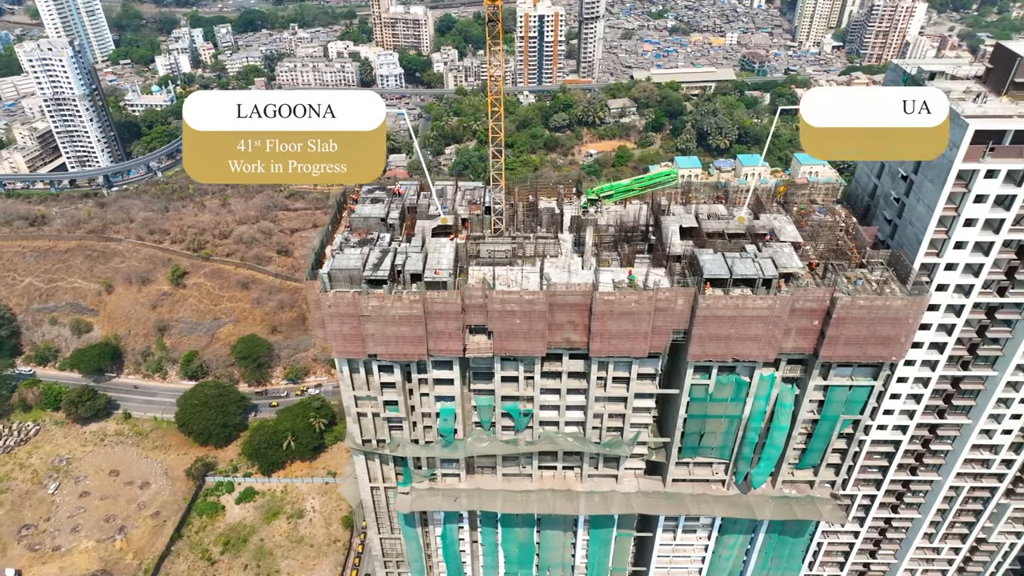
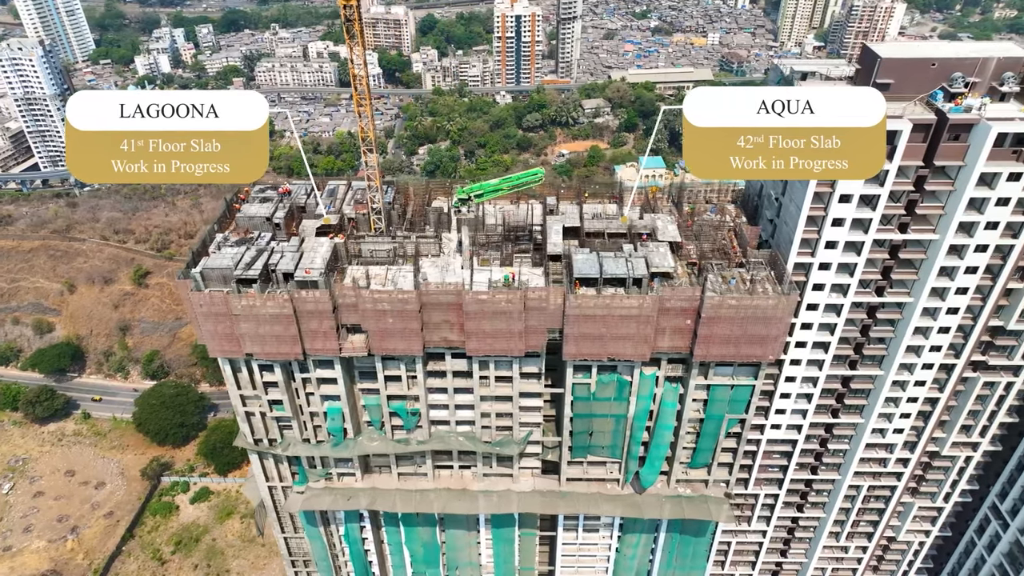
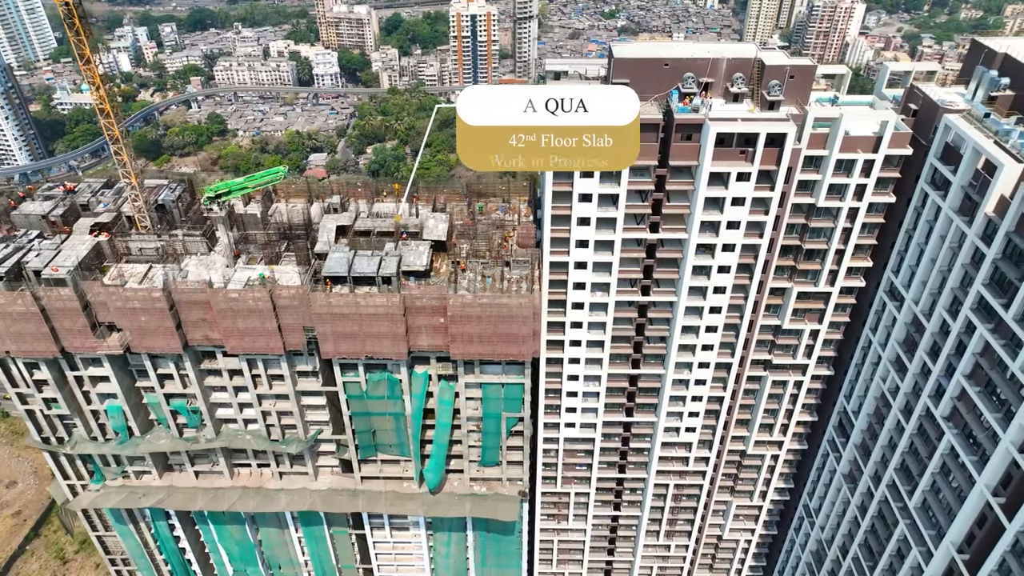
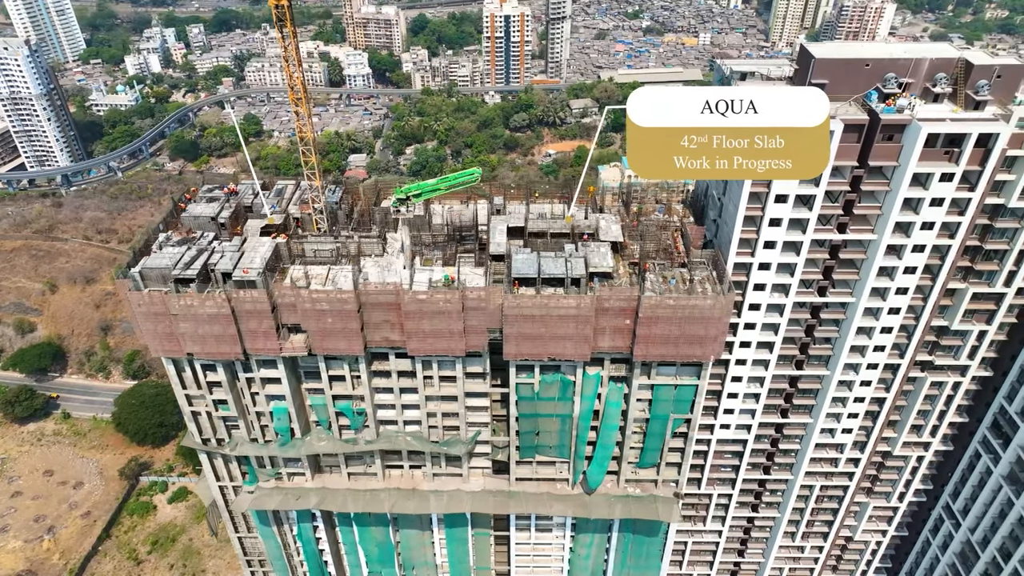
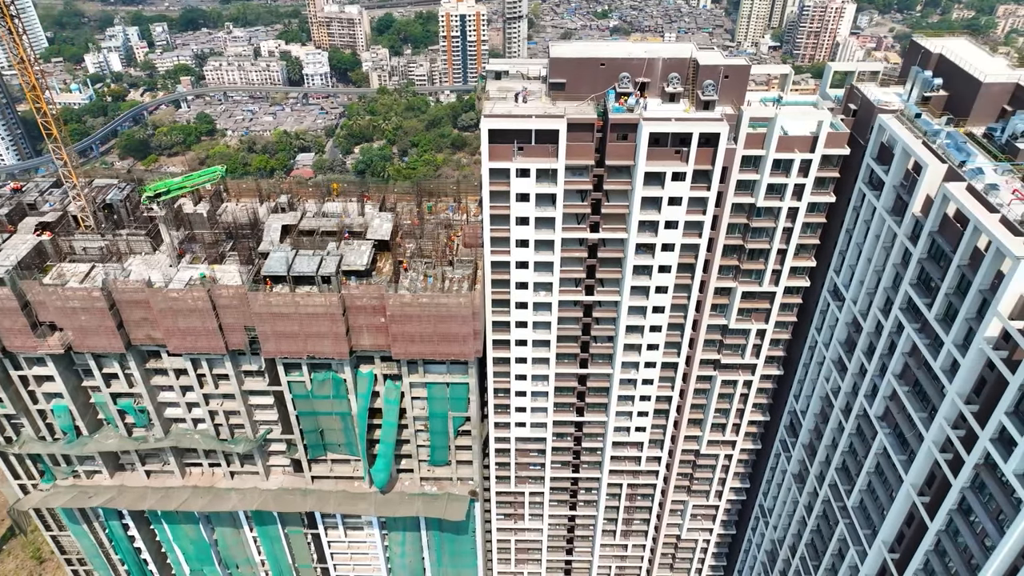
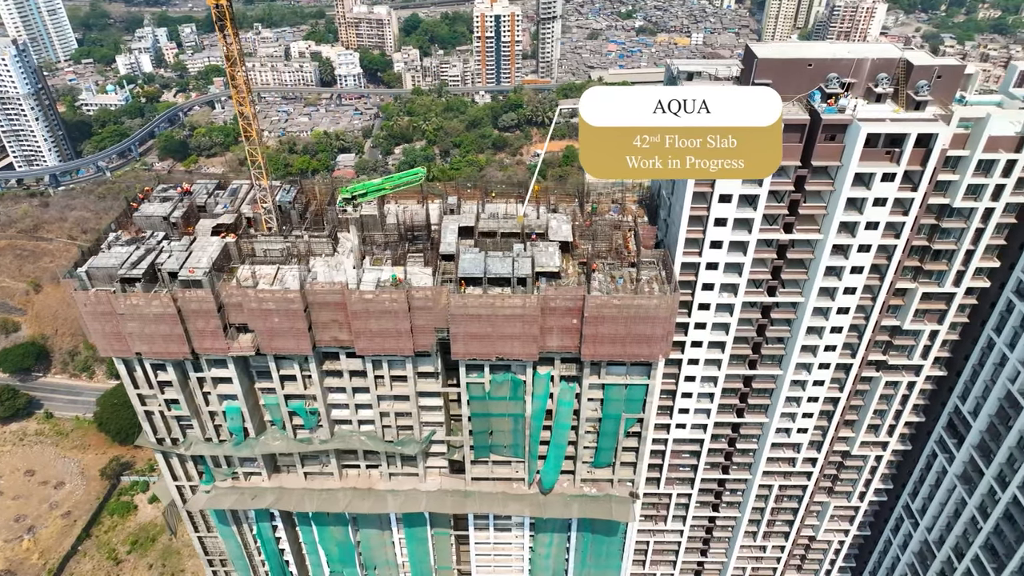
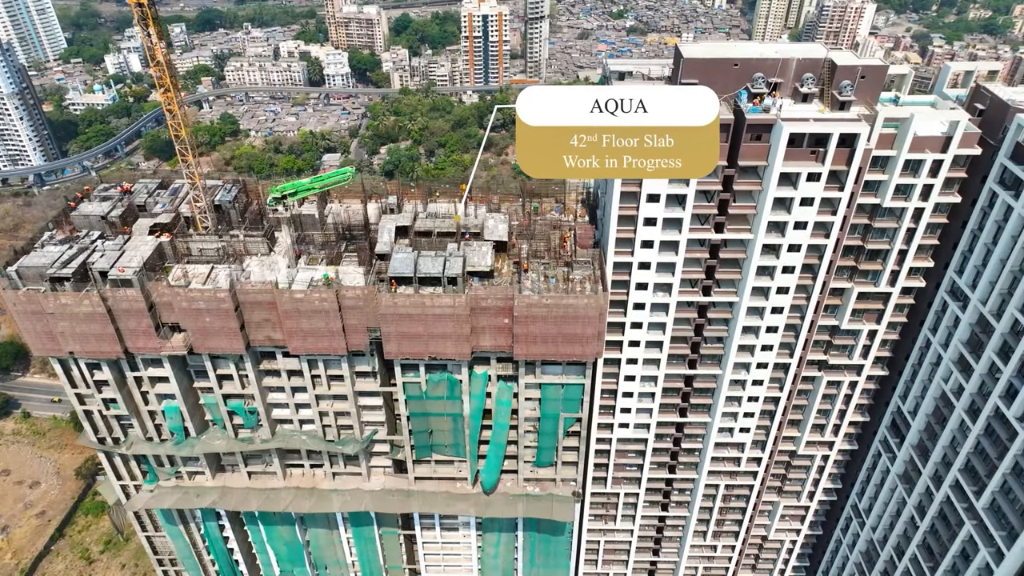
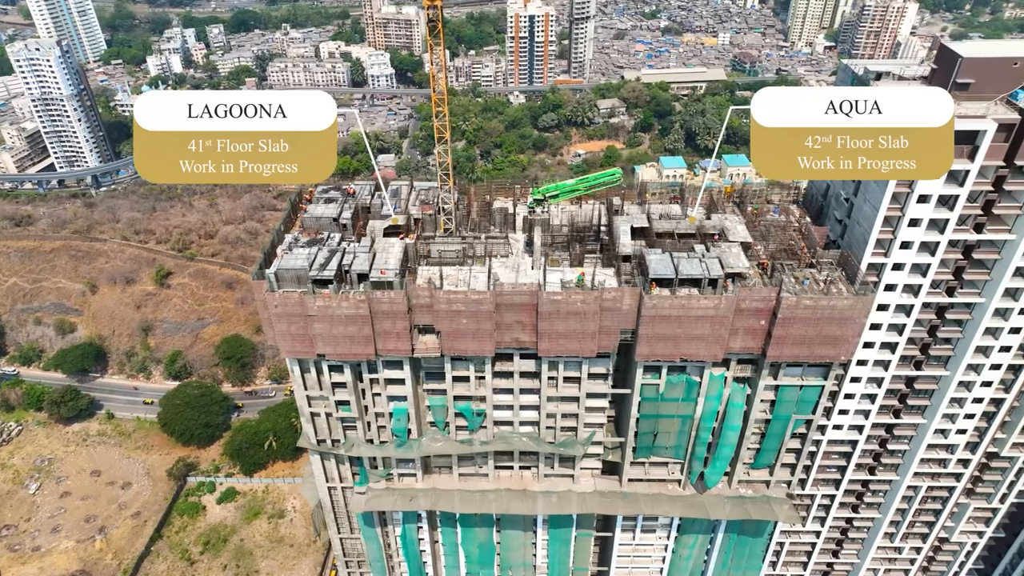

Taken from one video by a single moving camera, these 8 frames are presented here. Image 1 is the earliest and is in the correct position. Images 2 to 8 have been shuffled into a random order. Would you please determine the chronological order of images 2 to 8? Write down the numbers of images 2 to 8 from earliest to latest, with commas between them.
8, 2, 4, 6, 7, 3, 5
